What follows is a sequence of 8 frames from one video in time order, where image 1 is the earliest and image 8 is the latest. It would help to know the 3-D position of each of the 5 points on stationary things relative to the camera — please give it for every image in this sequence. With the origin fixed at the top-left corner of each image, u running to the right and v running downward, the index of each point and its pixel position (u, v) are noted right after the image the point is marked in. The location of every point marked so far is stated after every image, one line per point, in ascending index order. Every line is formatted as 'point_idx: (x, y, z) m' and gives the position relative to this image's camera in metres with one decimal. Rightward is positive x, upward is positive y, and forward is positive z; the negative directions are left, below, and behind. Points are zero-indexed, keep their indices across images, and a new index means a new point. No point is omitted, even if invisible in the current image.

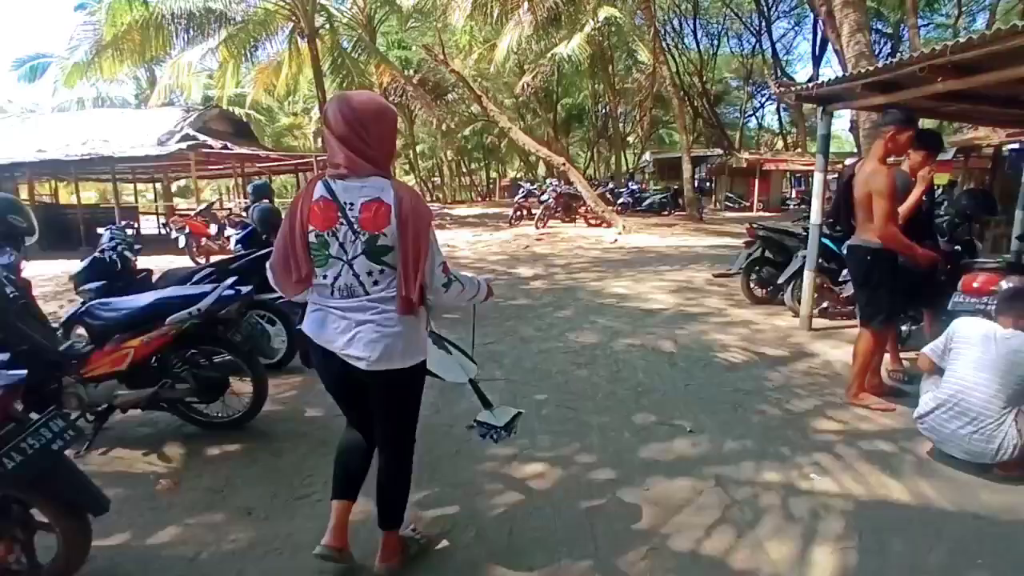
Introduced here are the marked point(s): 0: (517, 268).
0: (+0.1, +0.4, +10.8) m
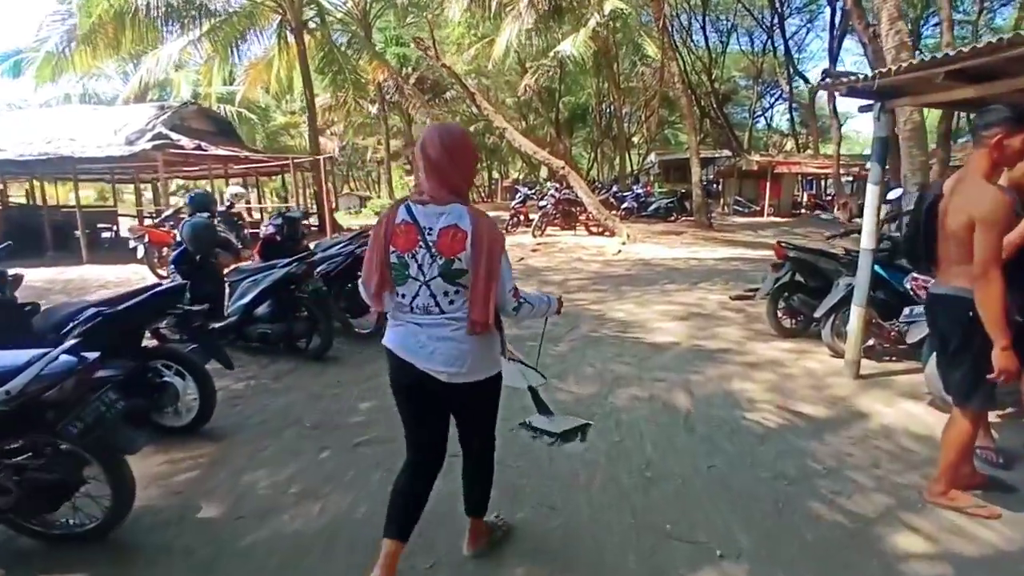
0: (-0.1, +0.1, +9.7) m
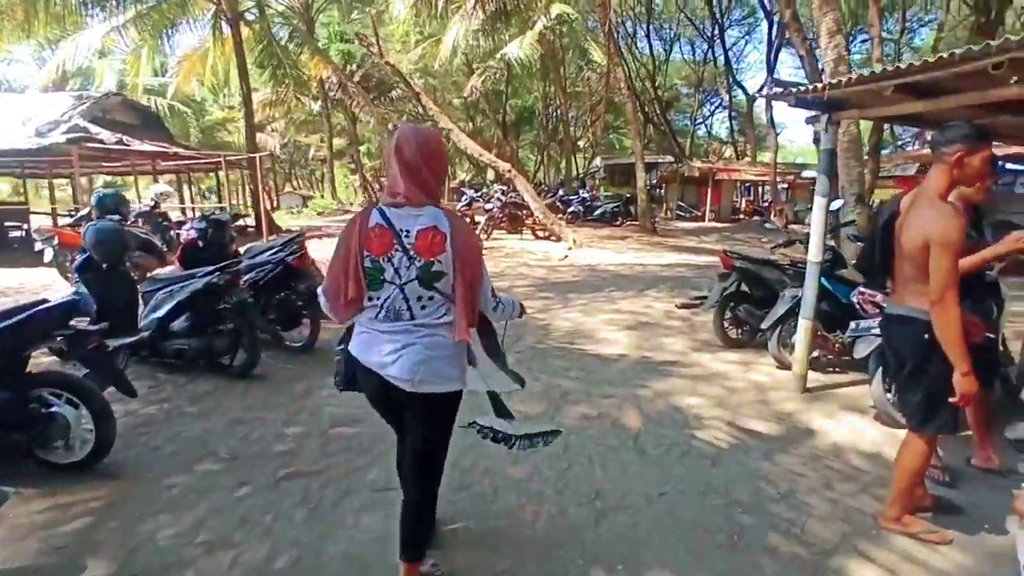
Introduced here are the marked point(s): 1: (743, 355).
0: (-0.9, 0.0, +9.3) m
1: (+2.4, -0.7, +6.3) m
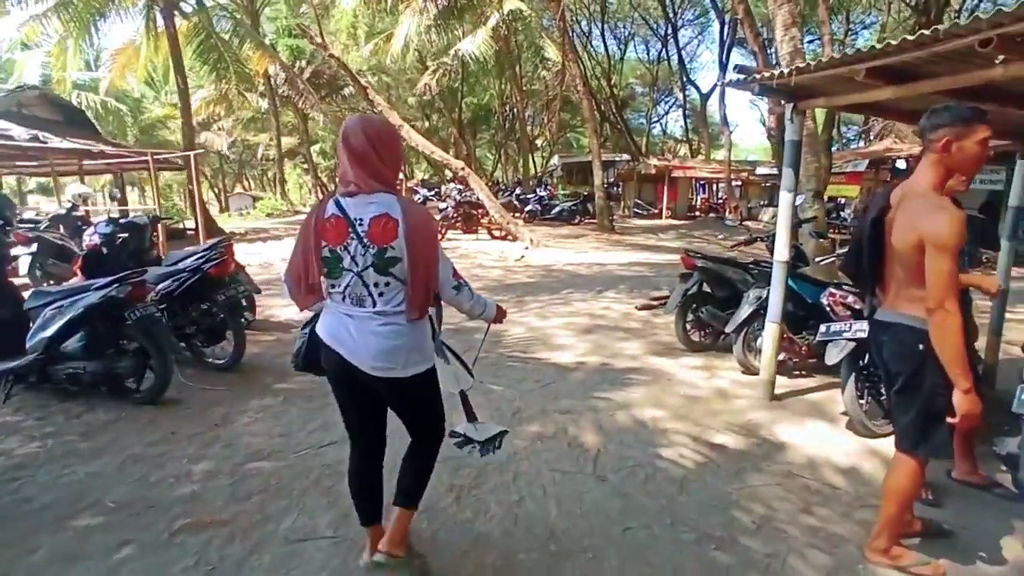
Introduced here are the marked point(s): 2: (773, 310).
0: (-1.6, 0.0, +8.8) m
1: (+2.0, -0.7, +6.0) m
2: (+2.0, -0.2, +4.7) m
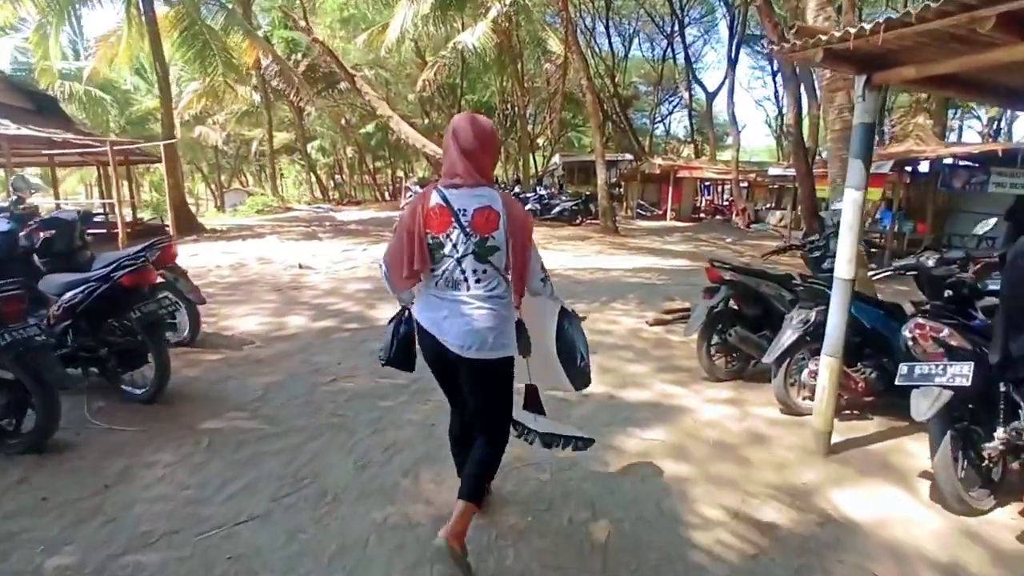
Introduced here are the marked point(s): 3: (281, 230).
0: (-1.7, -0.1, +7.8) m
1: (+1.9, -0.9, +5.0) m
2: (+1.9, -0.3, +3.7) m
3: (-6.9, +1.7, +17.9) m
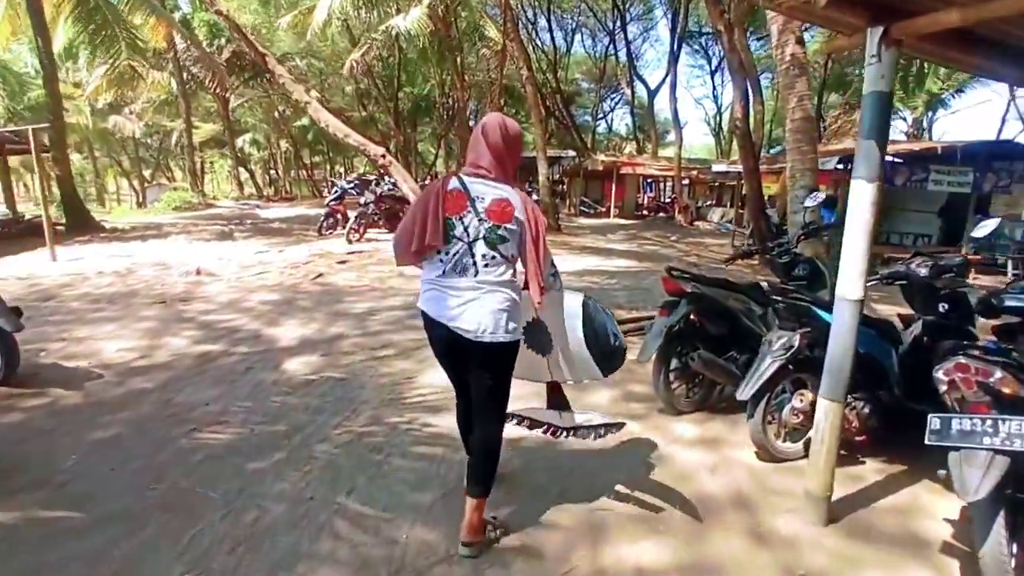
0: (-2.5, -0.3, +6.6) m
1: (+1.3, -1.0, +4.1) m
2: (+1.5, -0.4, +2.8) m
3: (-8.6, +1.6, +16.1) m
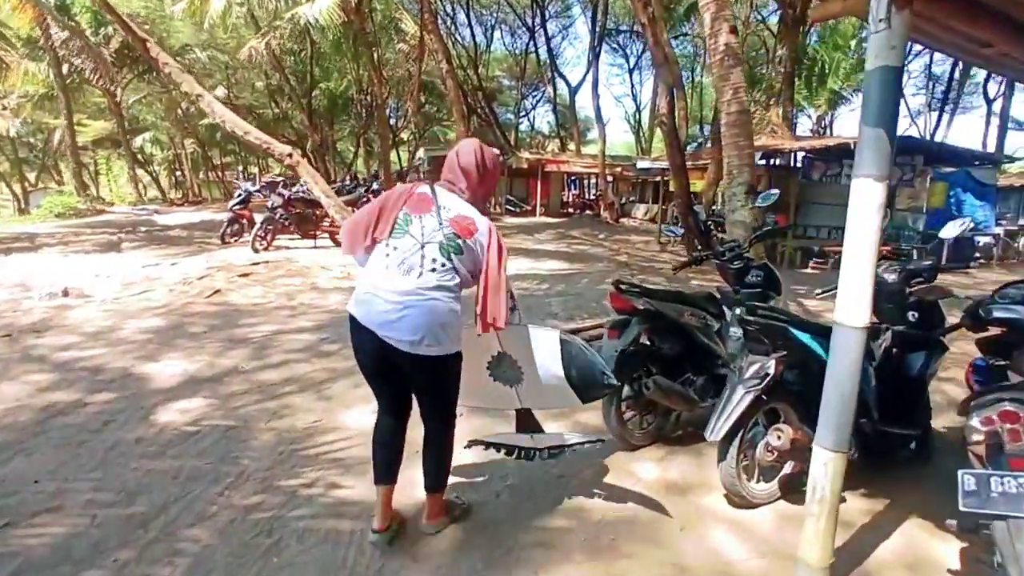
0: (-3.2, -0.5, +5.6) m
1: (+0.9, -1.1, +3.6) m
2: (+1.2, -0.5, +2.3) m
3: (-10.5, +1.2, +14.3) m
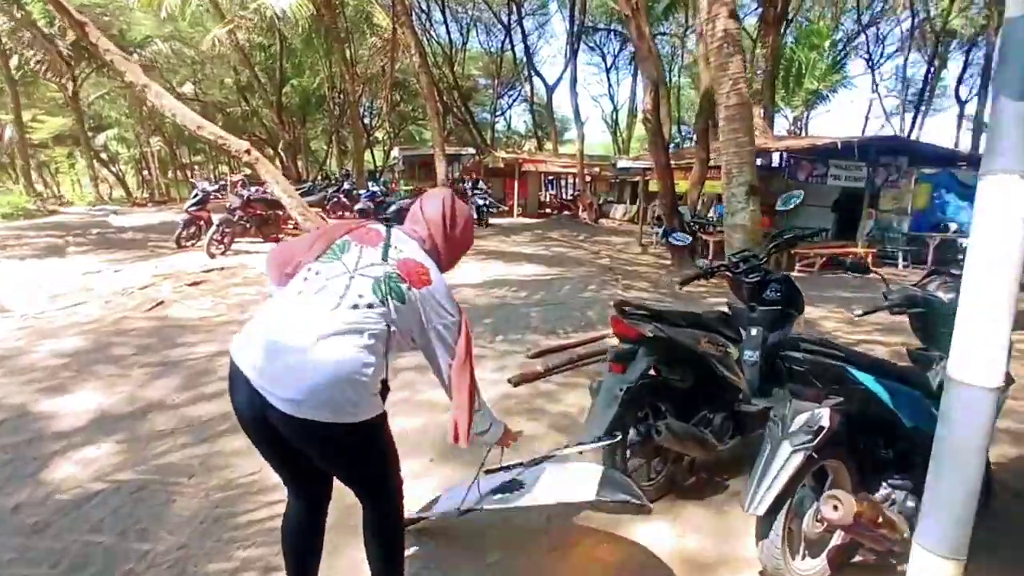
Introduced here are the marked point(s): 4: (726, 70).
0: (-3.4, -0.6, +4.7) m
1: (+0.8, -1.2, +2.9) m
2: (+1.2, -0.6, +1.6) m
3: (-11.0, +1.0, +13.2) m
4: (+2.2, +2.2, +6.1) m
